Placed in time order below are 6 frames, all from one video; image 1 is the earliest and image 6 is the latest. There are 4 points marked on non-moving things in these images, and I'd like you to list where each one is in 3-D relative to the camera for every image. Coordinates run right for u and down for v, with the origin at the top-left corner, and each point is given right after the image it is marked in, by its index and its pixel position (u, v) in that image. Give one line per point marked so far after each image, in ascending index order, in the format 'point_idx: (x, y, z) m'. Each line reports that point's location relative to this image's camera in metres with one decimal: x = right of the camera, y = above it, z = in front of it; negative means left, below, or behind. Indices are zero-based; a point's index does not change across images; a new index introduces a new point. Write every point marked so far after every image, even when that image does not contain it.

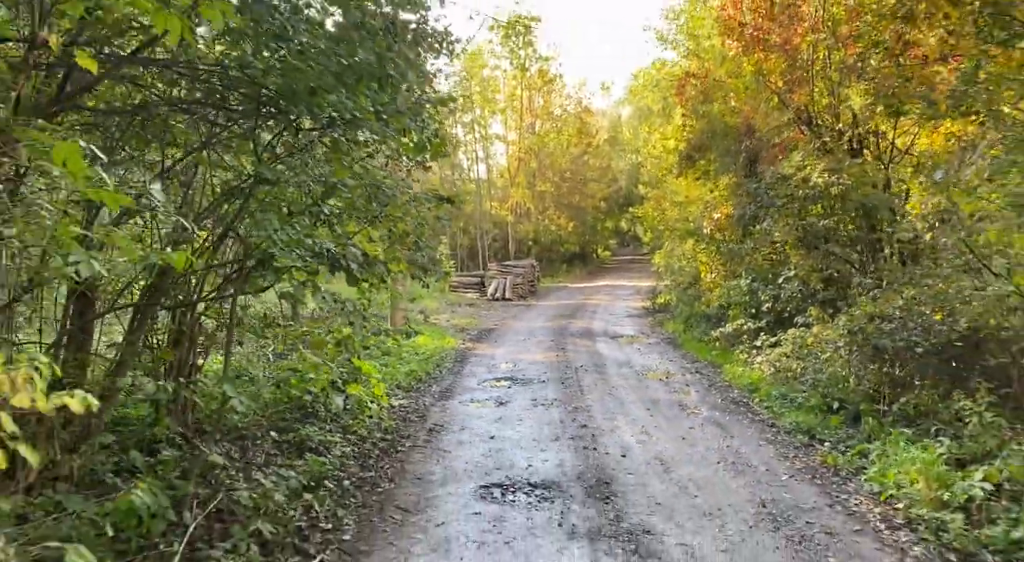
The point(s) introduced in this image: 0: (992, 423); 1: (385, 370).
0: (+3.6, -1.1, +6.0) m
1: (-1.7, -1.2, +10.8) m
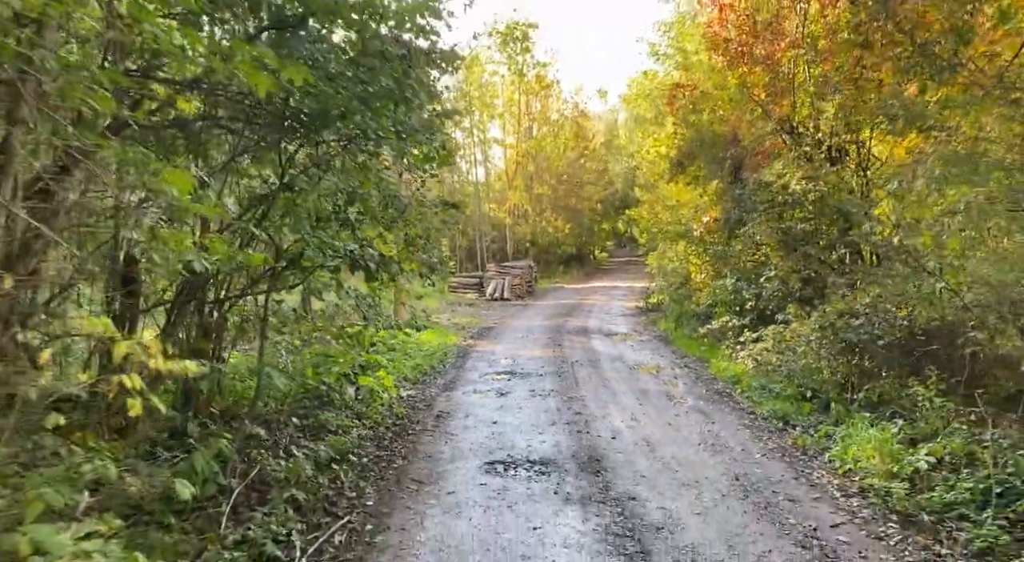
0: (+3.6, -1.1, +6.8) m
1: (-1.7, -1.2, +11.5) m
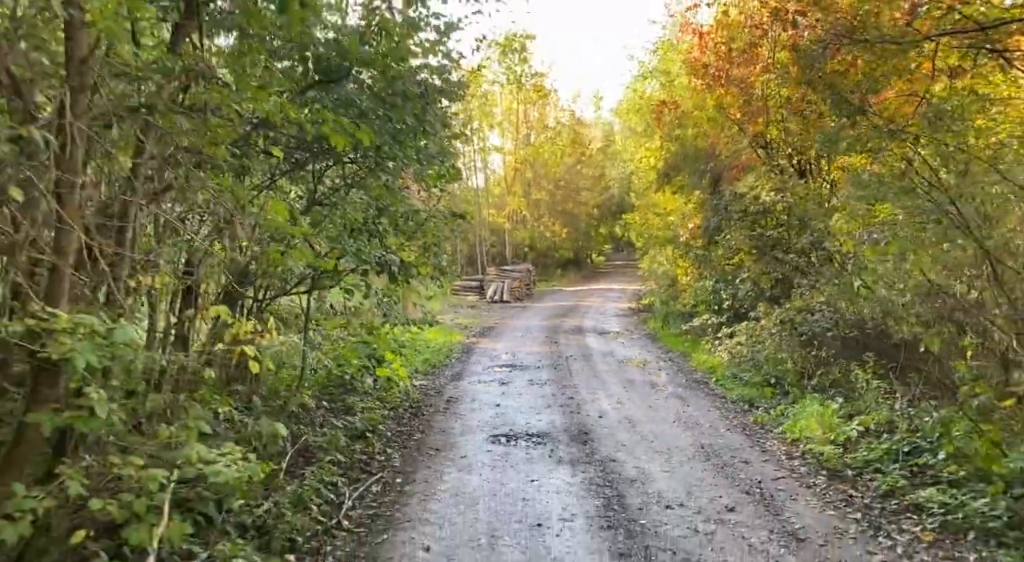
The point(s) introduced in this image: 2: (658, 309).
0: (+3.7, -1.1, +8.1) m
1: (-1.7, -1.2, +12.8) m
2: (+3.5, -0.7, +19.5) m
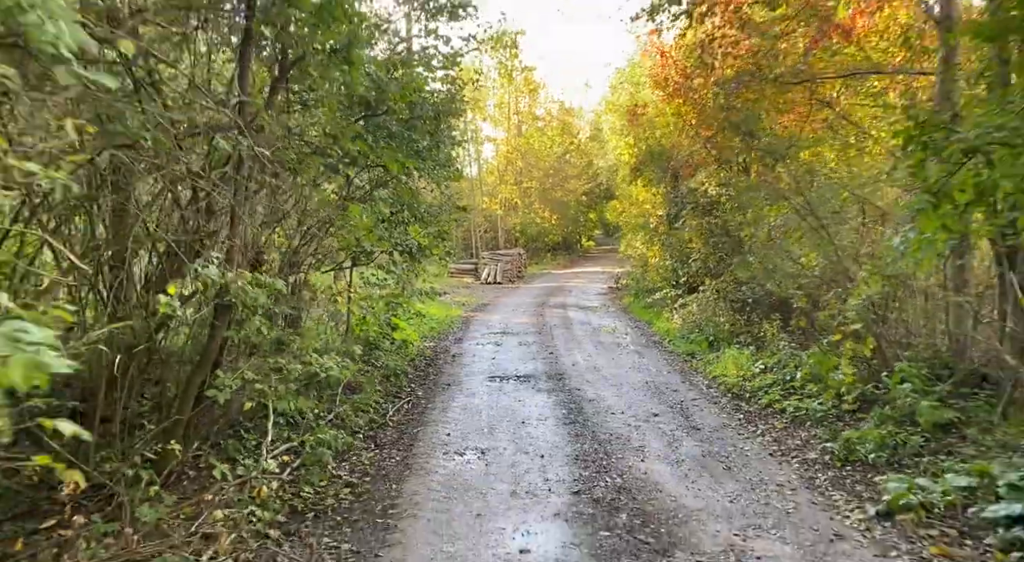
0: (+3.5, -0.8, +10.8) m
1: (-1.9, -0.8, +15.4) m
2: (+3.3, -0.2, +22.1) m
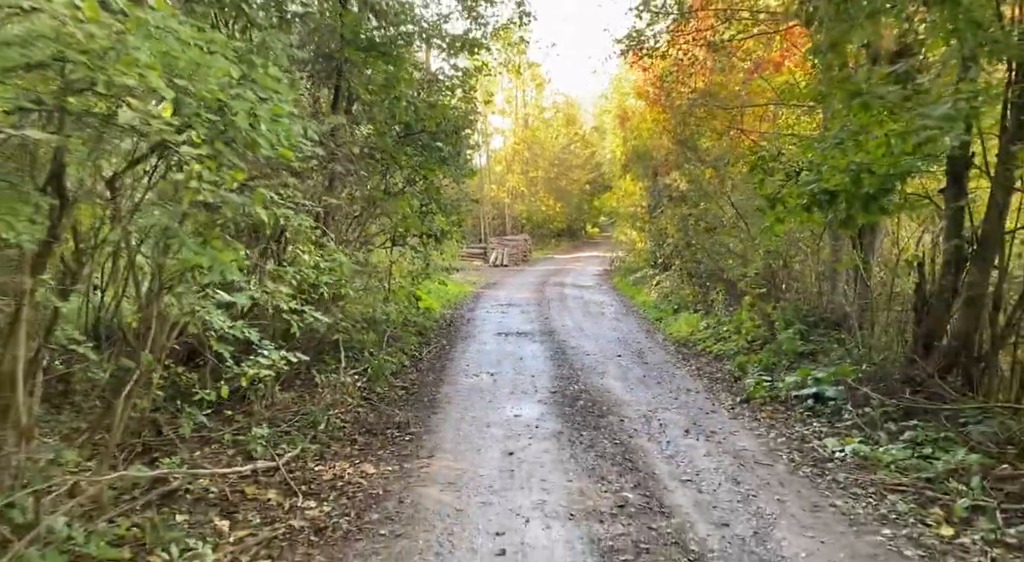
0: (+3.6, -0.4, +13.9) m
1: (-1.8, -0.3, +18.6) m
2: (+3.4, +0.4, +25.2) m
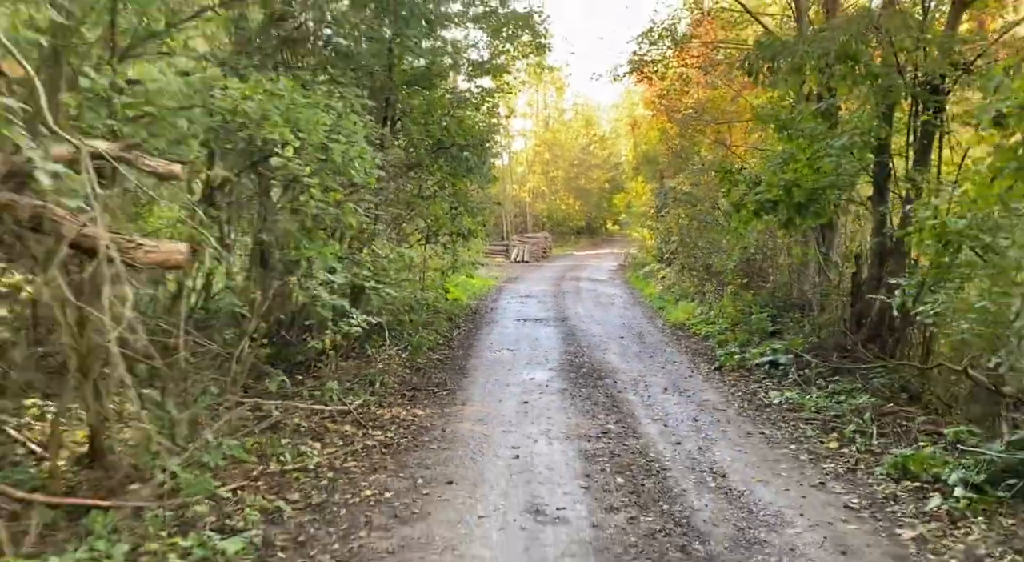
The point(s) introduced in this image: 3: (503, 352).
0: (+3.9, -0.2, +15.8) m
1: (-1.3, -0.2, +20.6) m
2: (+4.1, +0.6, +27.1) m
3: (-0.1, -1.1, +12.3) m
